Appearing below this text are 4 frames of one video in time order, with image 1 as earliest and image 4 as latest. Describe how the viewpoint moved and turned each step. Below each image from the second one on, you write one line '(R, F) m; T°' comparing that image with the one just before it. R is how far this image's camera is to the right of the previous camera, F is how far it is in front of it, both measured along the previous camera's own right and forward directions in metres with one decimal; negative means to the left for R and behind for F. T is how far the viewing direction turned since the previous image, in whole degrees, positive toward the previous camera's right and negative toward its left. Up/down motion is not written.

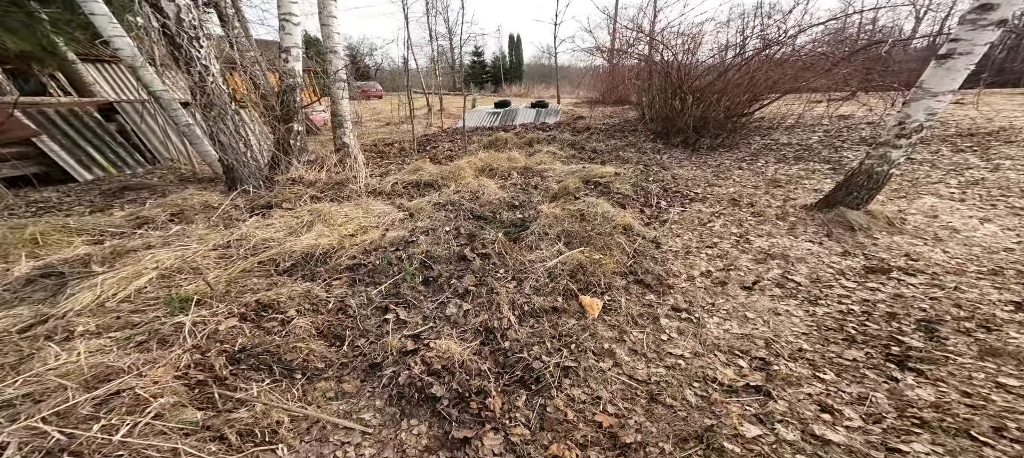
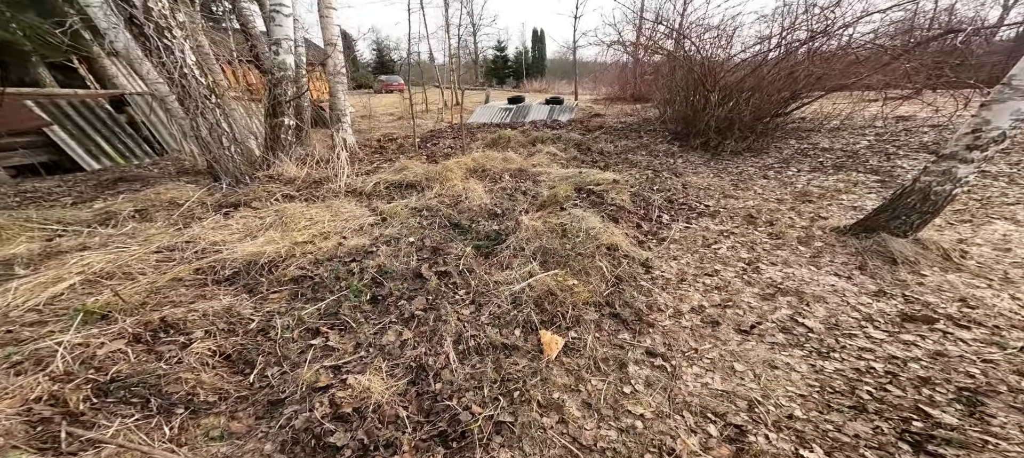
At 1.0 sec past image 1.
(+0.5, +0.4) m; -5°
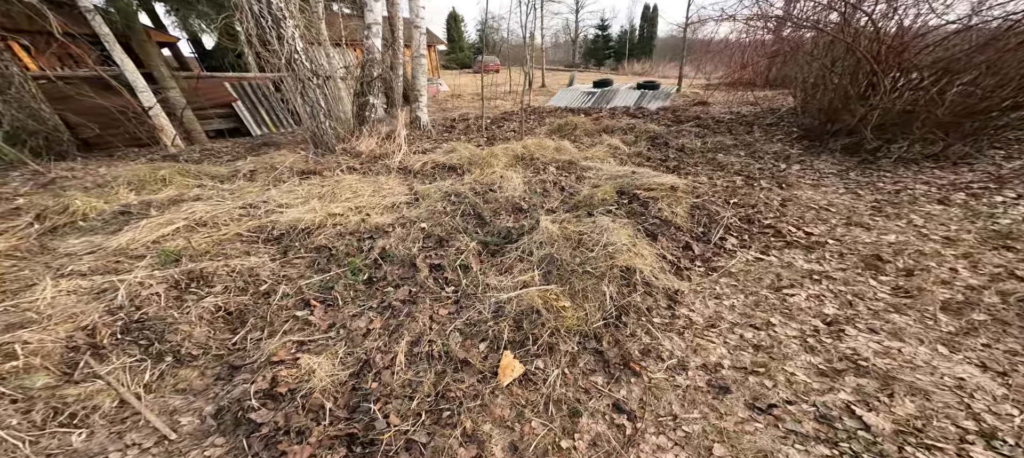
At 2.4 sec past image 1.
(+0.7, +0.4) m; -19°
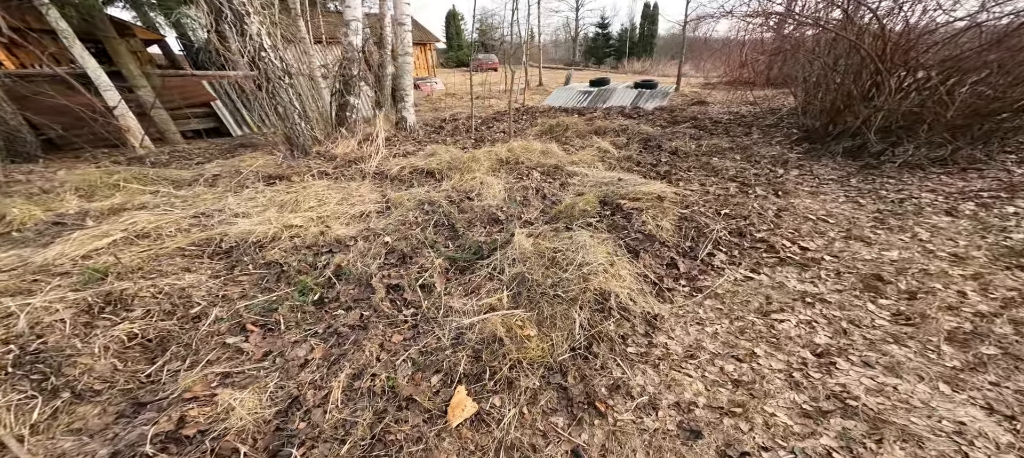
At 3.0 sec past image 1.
(+0.2, +0.2) m; 0°
